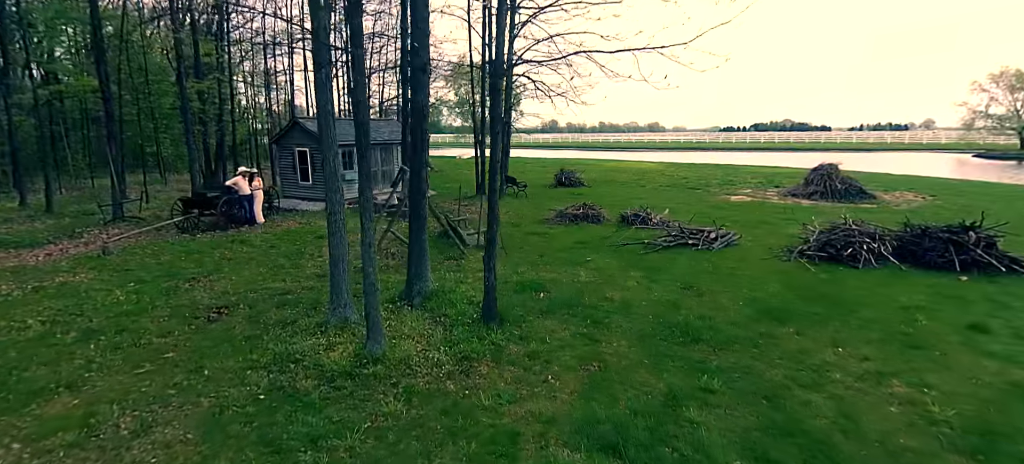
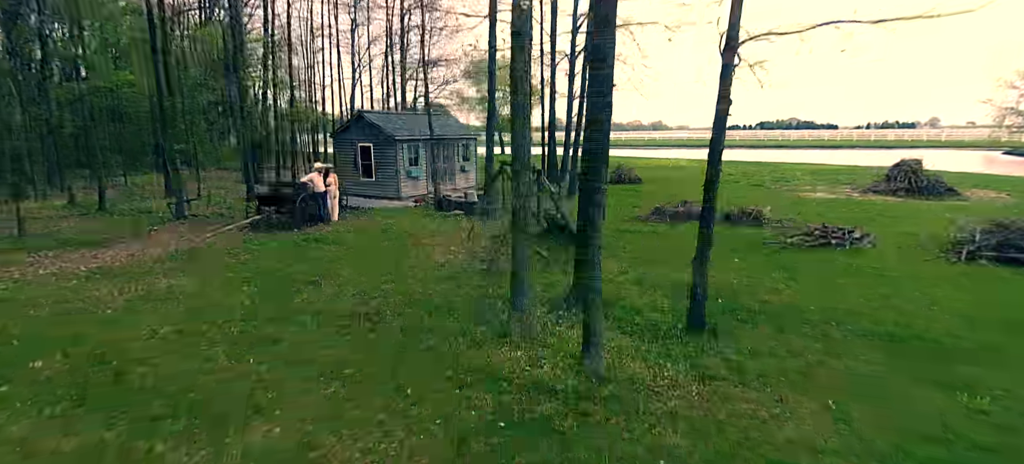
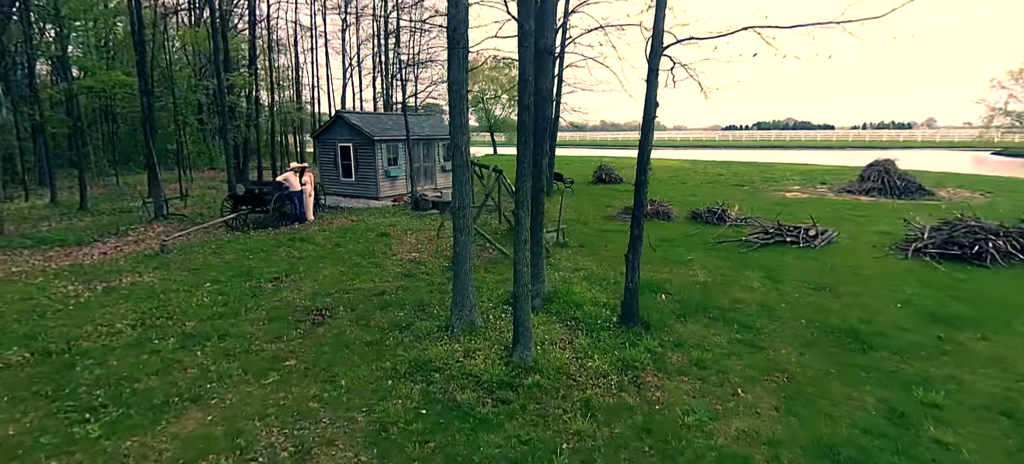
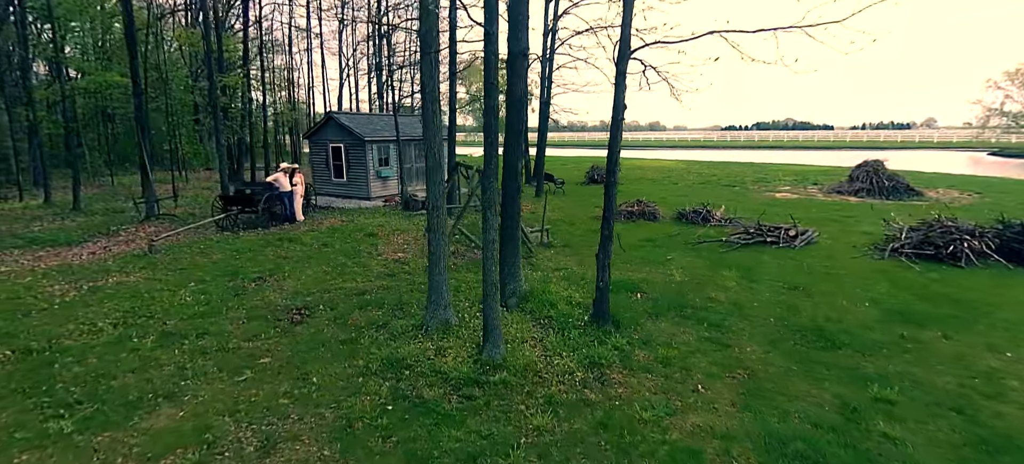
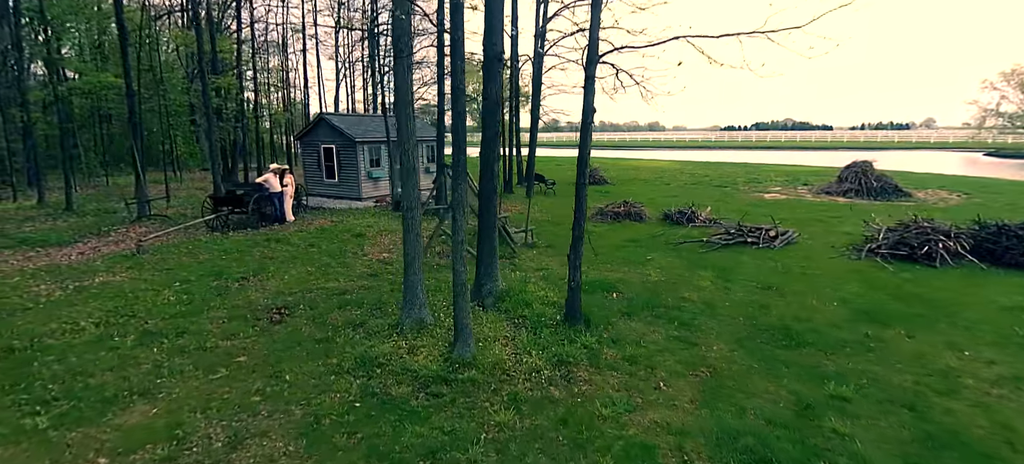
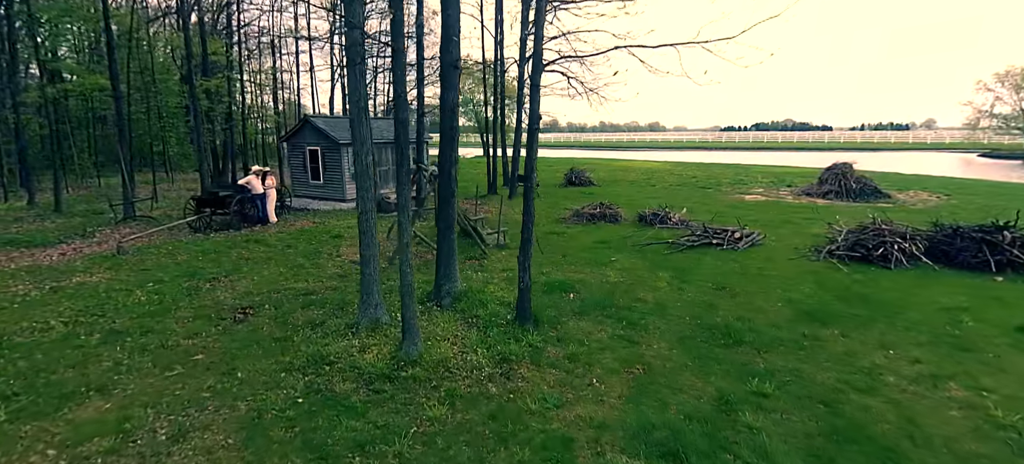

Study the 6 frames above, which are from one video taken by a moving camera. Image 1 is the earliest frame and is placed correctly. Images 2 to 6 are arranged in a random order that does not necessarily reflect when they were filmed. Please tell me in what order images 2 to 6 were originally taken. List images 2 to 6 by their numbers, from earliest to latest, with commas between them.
6, 5, 4, 3, 2
